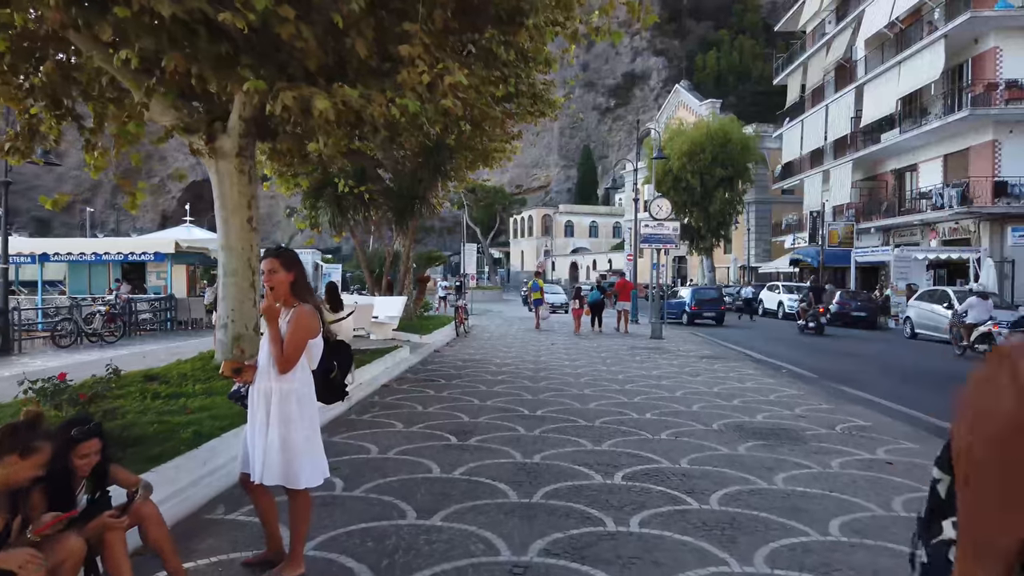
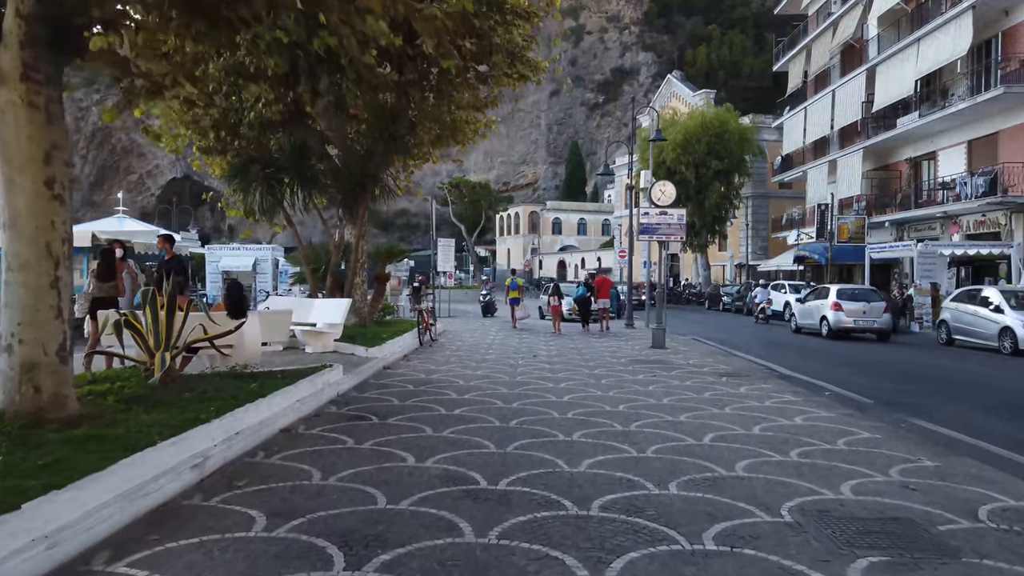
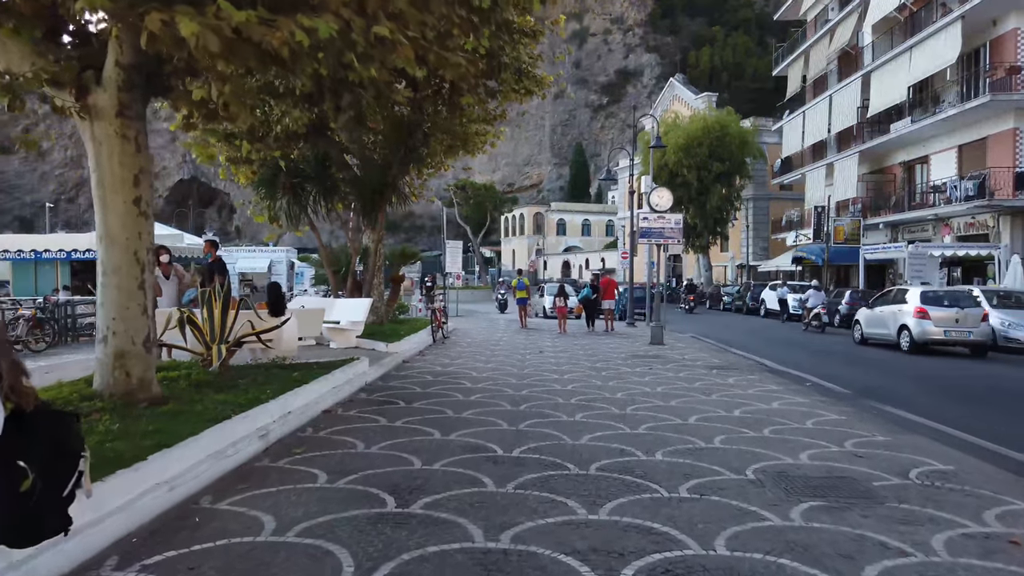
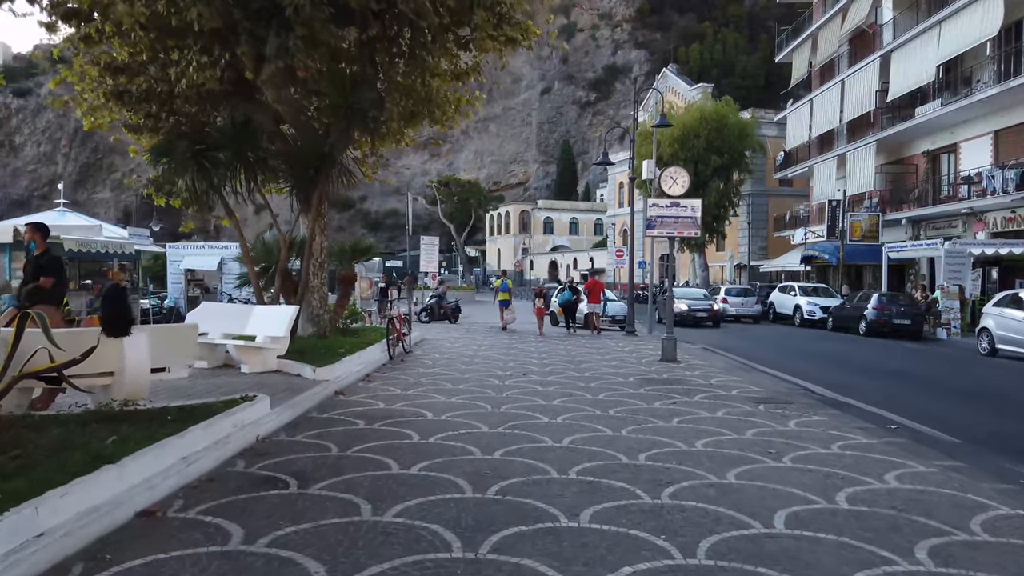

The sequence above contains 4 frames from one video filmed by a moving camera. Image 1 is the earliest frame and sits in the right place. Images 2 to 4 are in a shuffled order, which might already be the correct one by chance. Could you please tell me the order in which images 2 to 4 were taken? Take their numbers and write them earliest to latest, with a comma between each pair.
3, 2, 4
